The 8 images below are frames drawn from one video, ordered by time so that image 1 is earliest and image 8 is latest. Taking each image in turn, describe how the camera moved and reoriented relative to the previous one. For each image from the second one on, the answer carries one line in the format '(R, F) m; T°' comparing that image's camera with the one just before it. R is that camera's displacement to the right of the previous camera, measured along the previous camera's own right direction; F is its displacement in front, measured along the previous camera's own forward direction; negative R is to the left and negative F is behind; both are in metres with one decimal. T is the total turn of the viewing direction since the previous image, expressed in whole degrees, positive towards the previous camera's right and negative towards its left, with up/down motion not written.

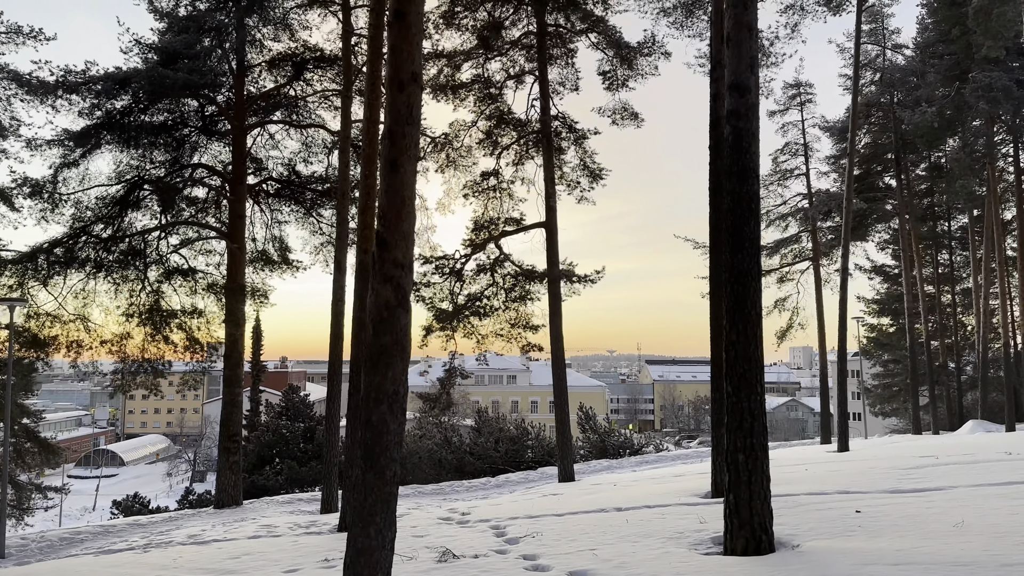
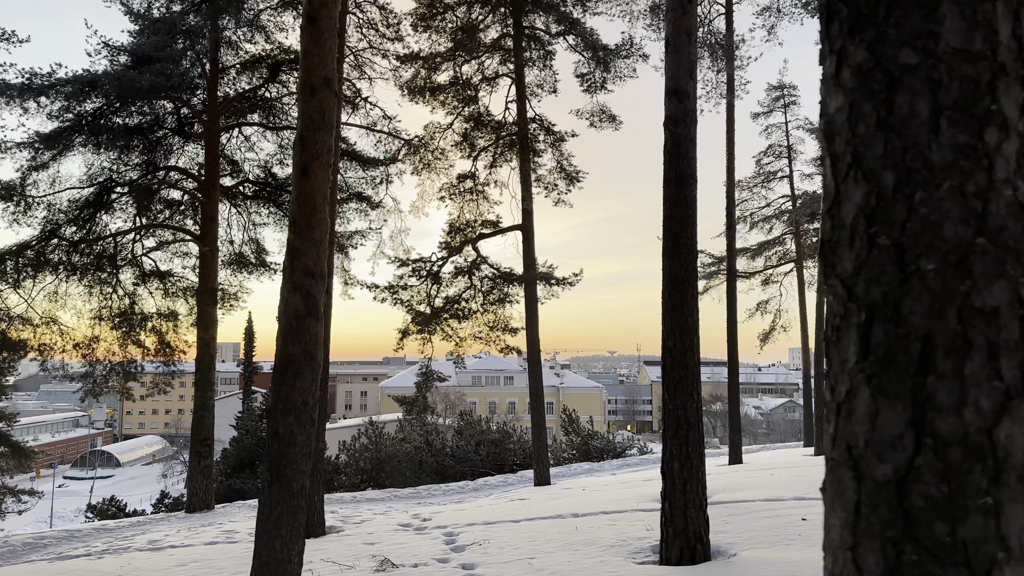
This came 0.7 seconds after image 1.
(+0.4, 0.0) m; 0°
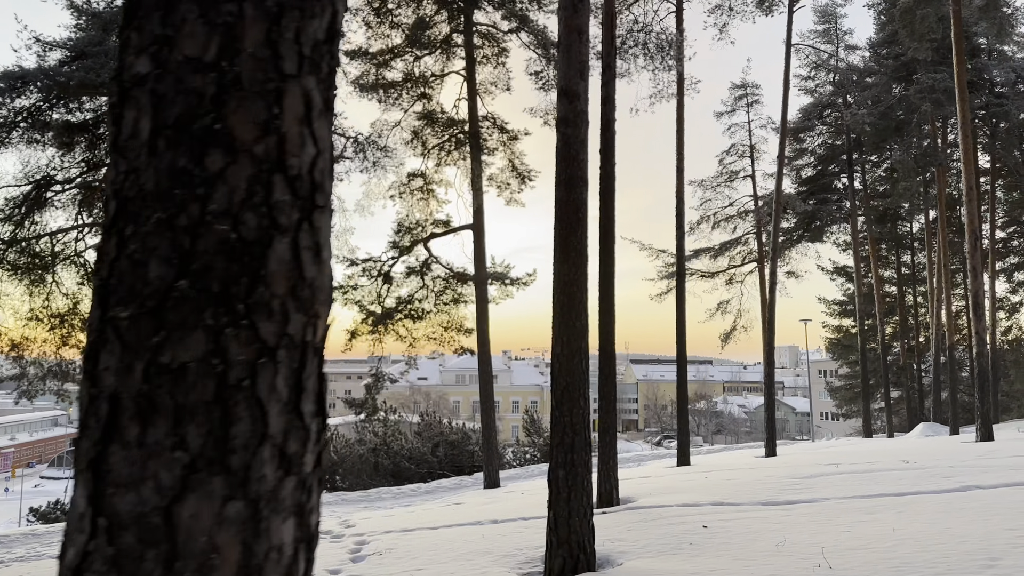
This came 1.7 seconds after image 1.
(+0.7, +0.1) m; +1°
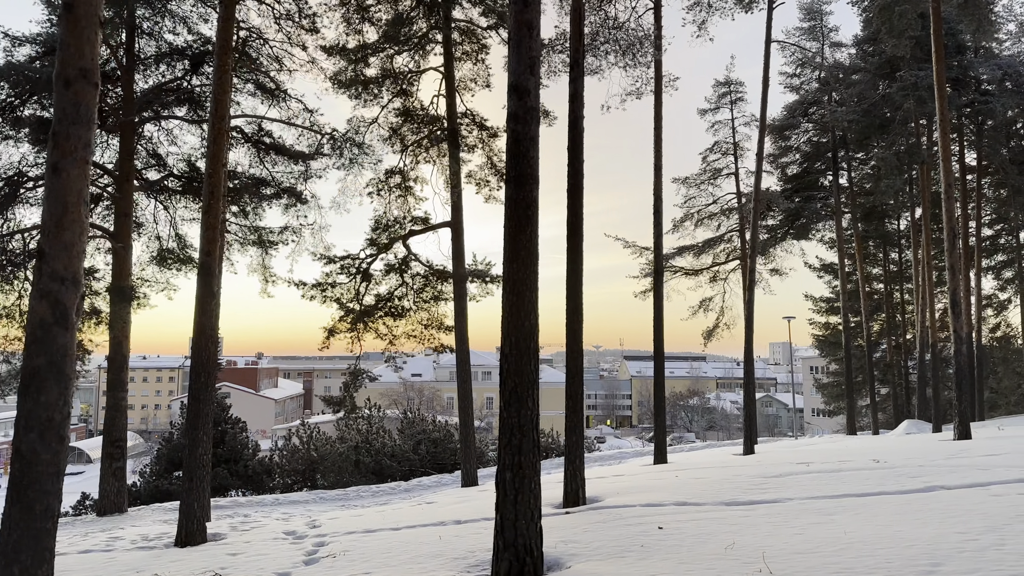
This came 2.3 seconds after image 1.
(+0.3, +0.1) m; +1°
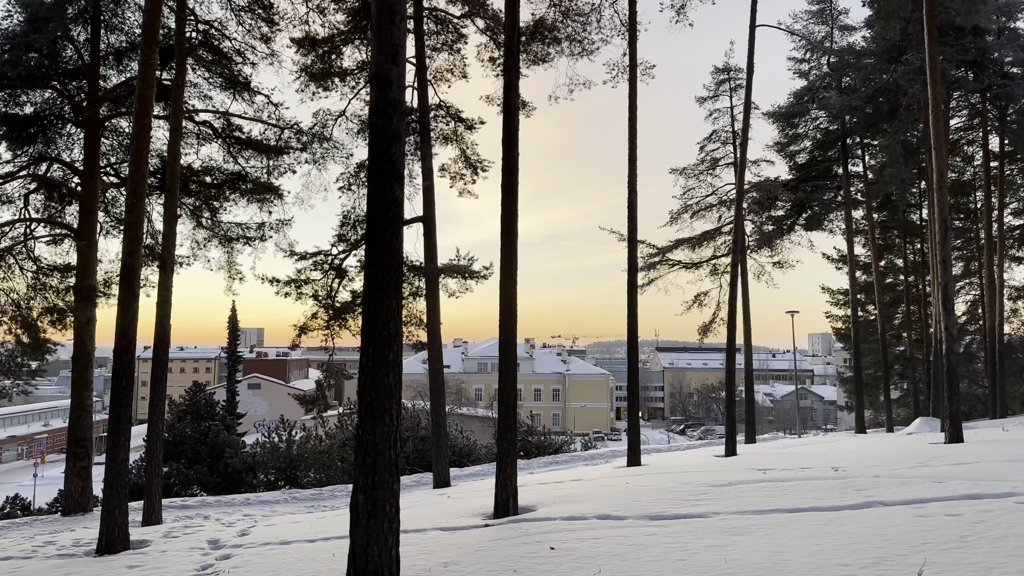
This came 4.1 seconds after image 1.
(+1.1, +0.3) m; -2°
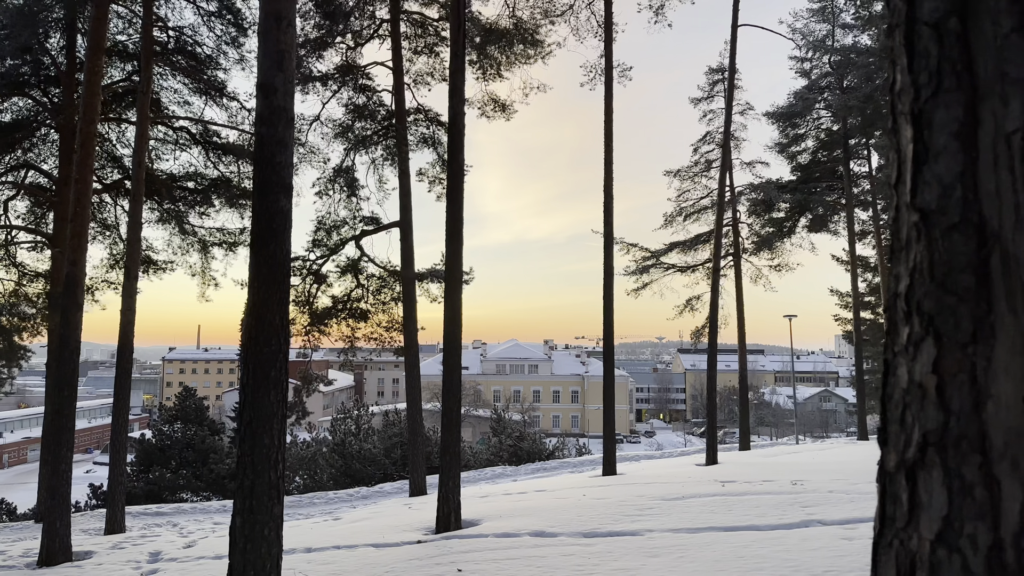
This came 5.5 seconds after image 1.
(+0.8, +0.2) m; -2°
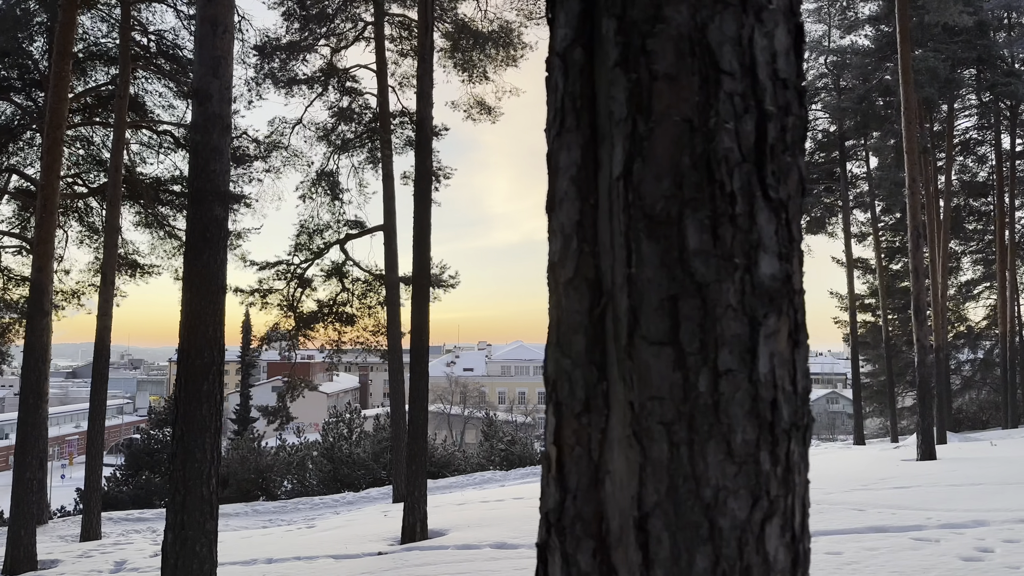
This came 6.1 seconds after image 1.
(+0.4, +0.1) m; 0°
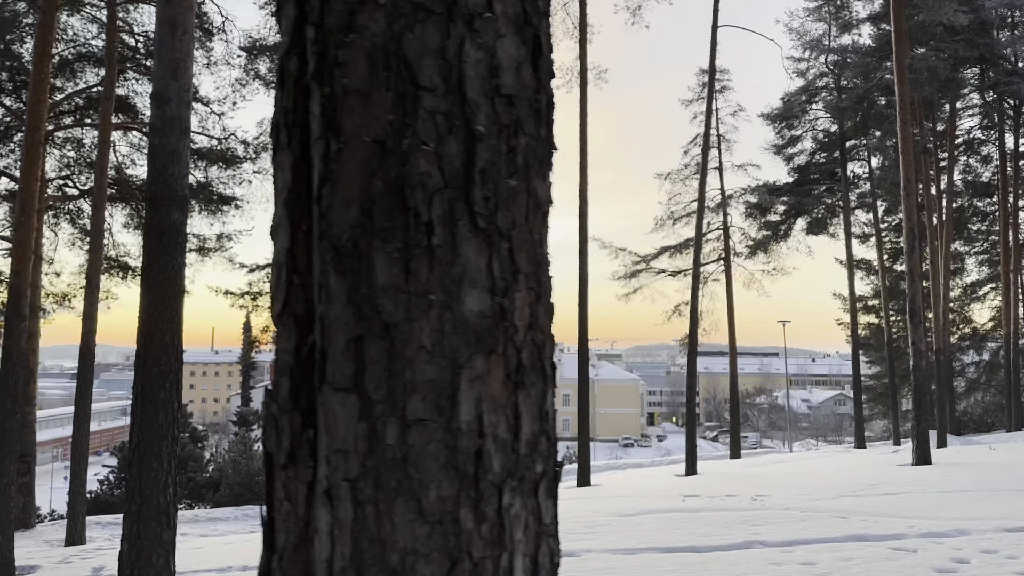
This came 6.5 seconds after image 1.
(+0.2, +0.1) m; 0°
